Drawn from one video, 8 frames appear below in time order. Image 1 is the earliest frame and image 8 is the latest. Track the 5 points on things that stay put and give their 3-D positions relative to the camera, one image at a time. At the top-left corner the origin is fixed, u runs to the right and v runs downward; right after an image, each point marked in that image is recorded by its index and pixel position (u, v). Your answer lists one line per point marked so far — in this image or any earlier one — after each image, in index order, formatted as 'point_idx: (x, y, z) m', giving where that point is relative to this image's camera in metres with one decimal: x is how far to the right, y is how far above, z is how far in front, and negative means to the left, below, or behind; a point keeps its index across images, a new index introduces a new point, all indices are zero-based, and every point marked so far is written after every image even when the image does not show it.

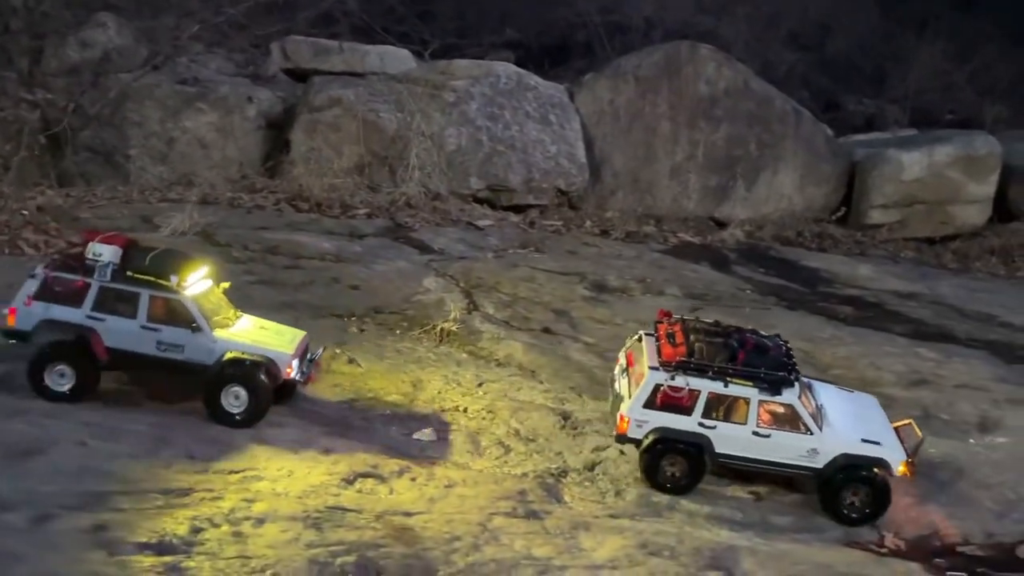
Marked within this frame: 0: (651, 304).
0: (+2.0, -0.2, +12.1) m
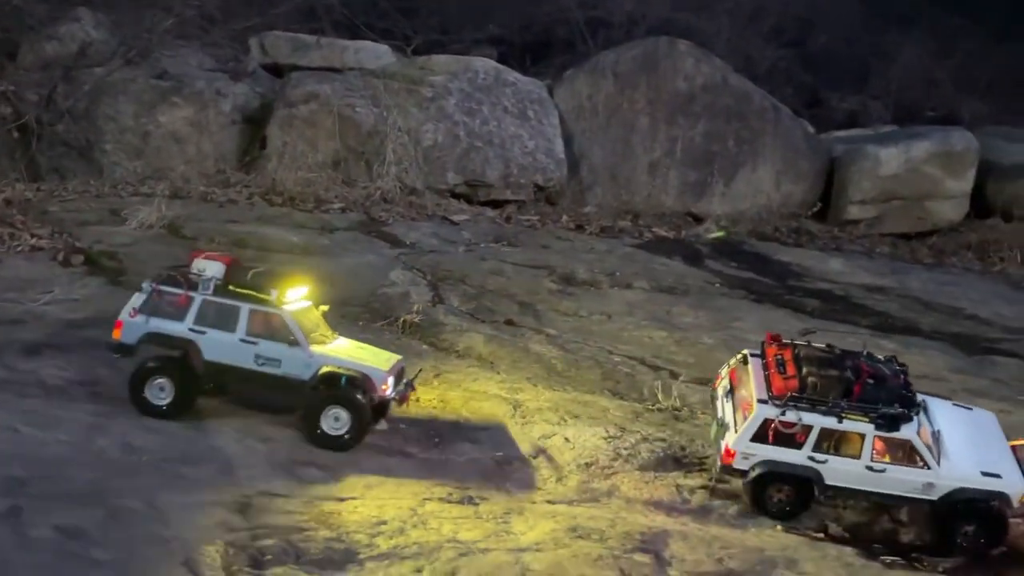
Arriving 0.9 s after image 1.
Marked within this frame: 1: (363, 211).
0: (+1.5, -0.1, +12.1) m
1: (-3.3, +1.6, +17.0) m
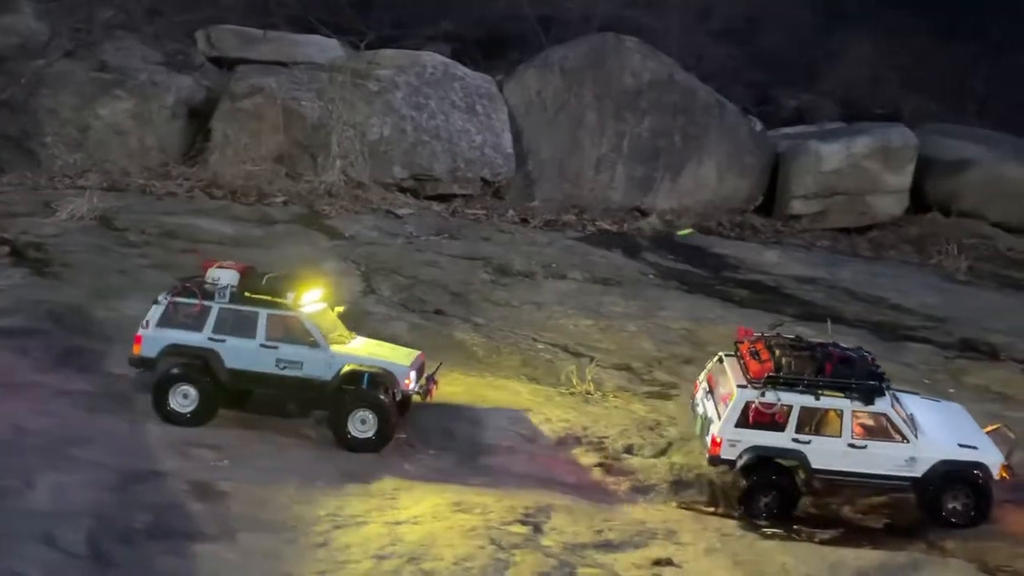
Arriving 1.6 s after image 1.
0: (+0.5, 0.0, +12.3) m
1: (-4.4, +1.8, +17.0) m
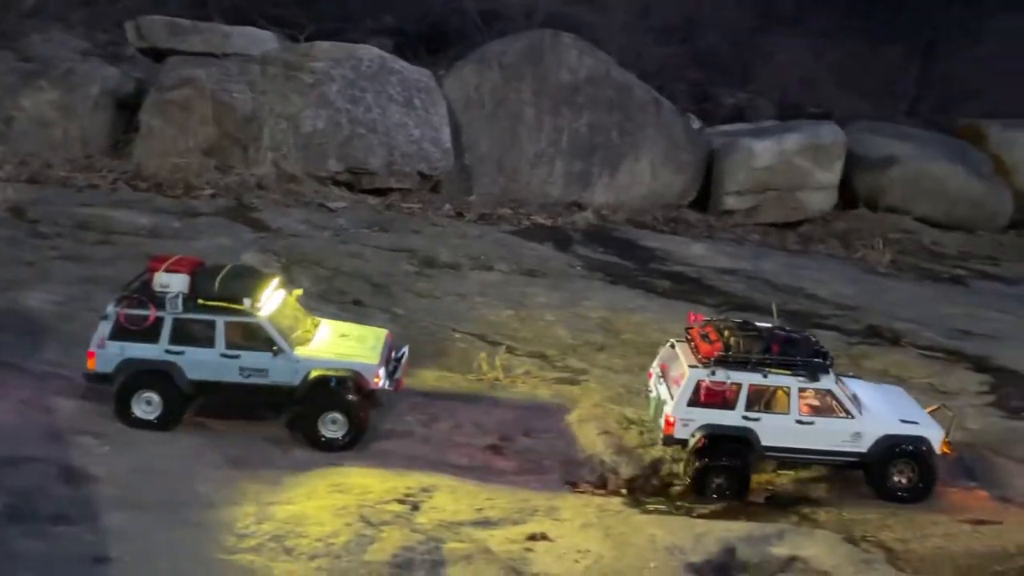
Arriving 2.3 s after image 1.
0: (-0.6, +0.1, +12.3) m
1: (-5.8, +1.9, +16.8) m
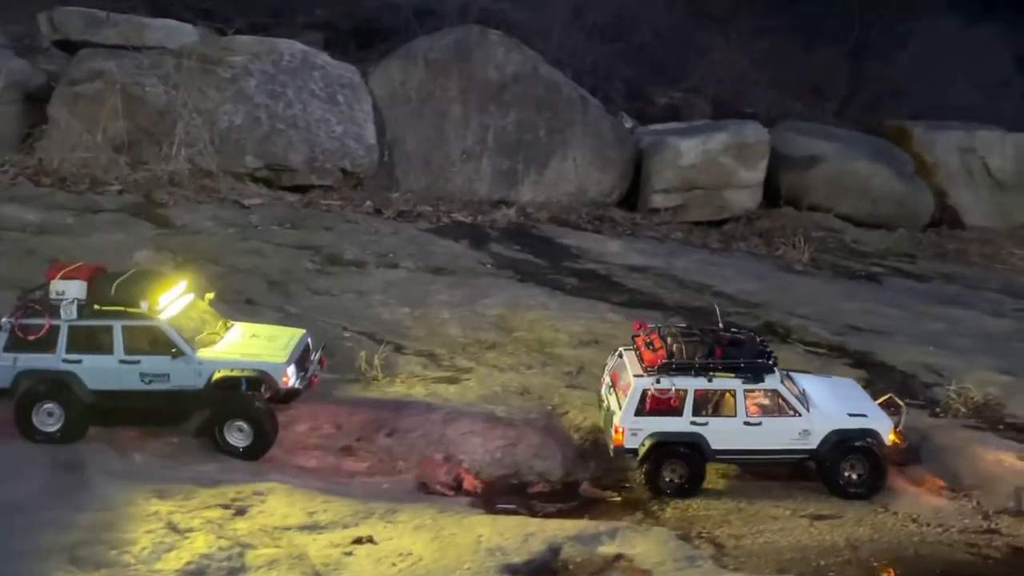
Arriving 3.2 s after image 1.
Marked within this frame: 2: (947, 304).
0: (-2.0, +0.2, +12.2) m
1: (-7.4, +1.9, +16.3) m
2: (+7.6, -0.3, +14.3) m
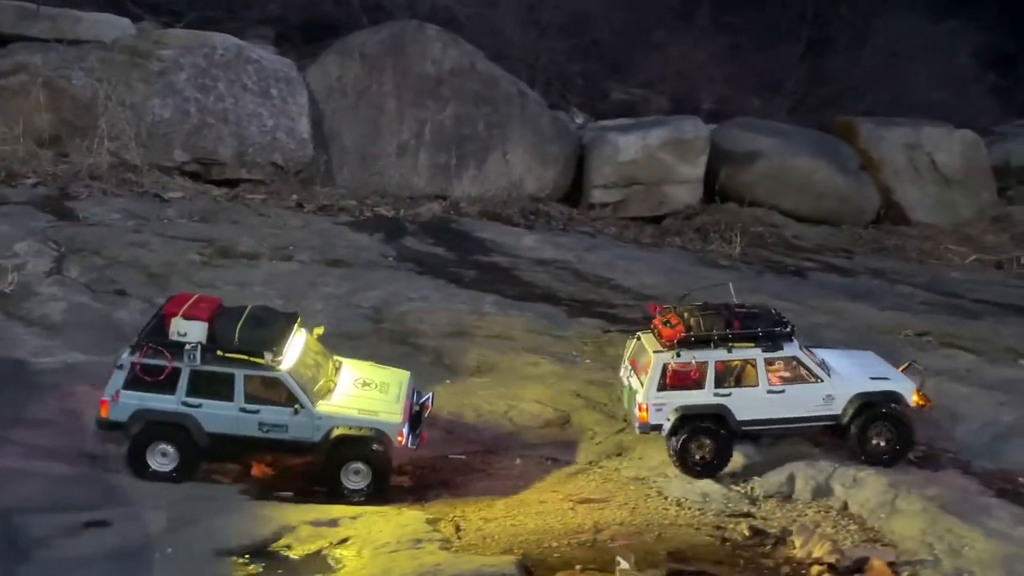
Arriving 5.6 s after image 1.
0: (-3.5, +0.3, +12.2) m
1: (-9.0, +2.1, +16.3) m
2: (+6.1, -0.2, +14.4) m
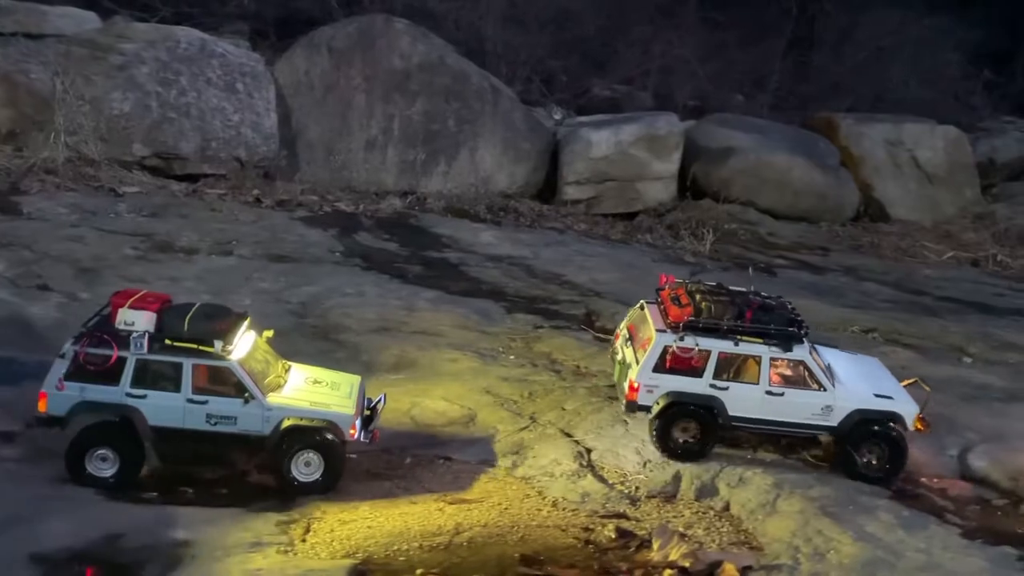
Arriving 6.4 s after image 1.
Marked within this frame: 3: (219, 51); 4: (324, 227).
0: (-4.3, +0.3, +12.0) m
1: (-9.8, +2.1, +16.1) m
2: (+5.3, -0.1, +14.2) m
3: (-6.9, +5.5, +18.8) m
4: (-3.4, +1.1, +14.5) m
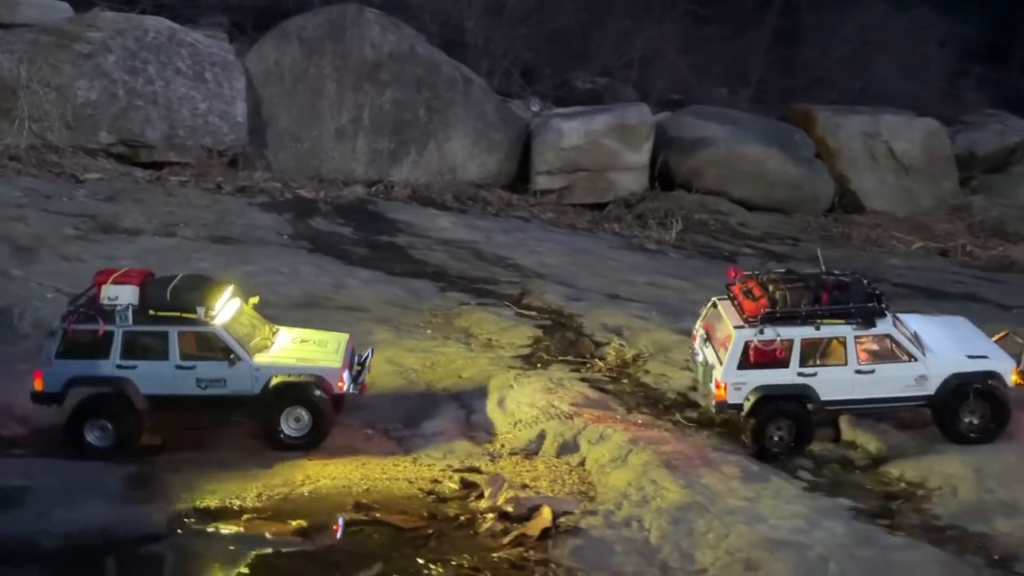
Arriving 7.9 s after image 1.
0: (-5.2, +0.6, +12.1) m
1: (-10.6, +2.4, +16.3) m
2: (+4.4, +0.1, +14.2) m
3: (-7.7, +5.8, +18.9) m
4: (-4.2, +1.4, +14.6) m
